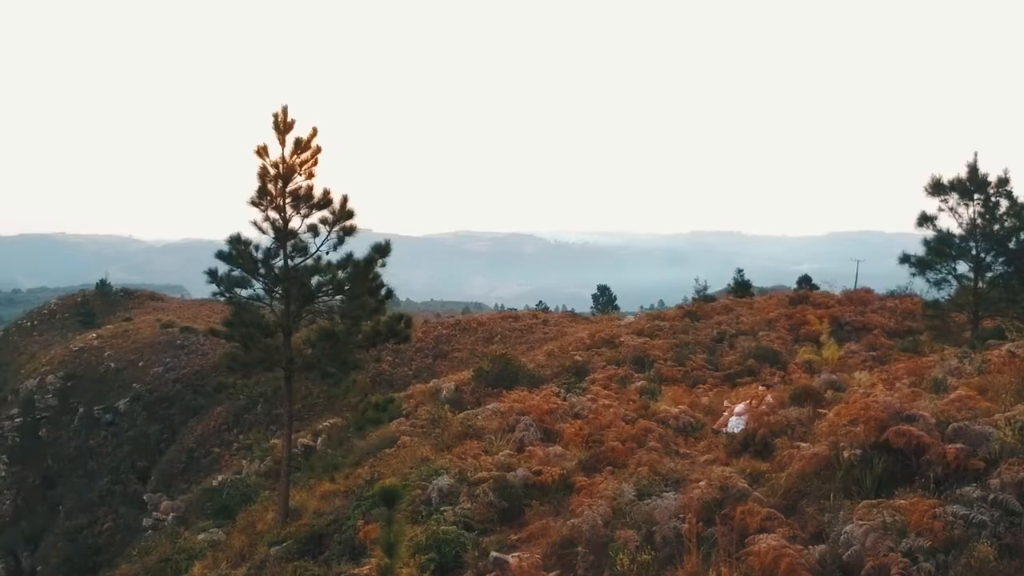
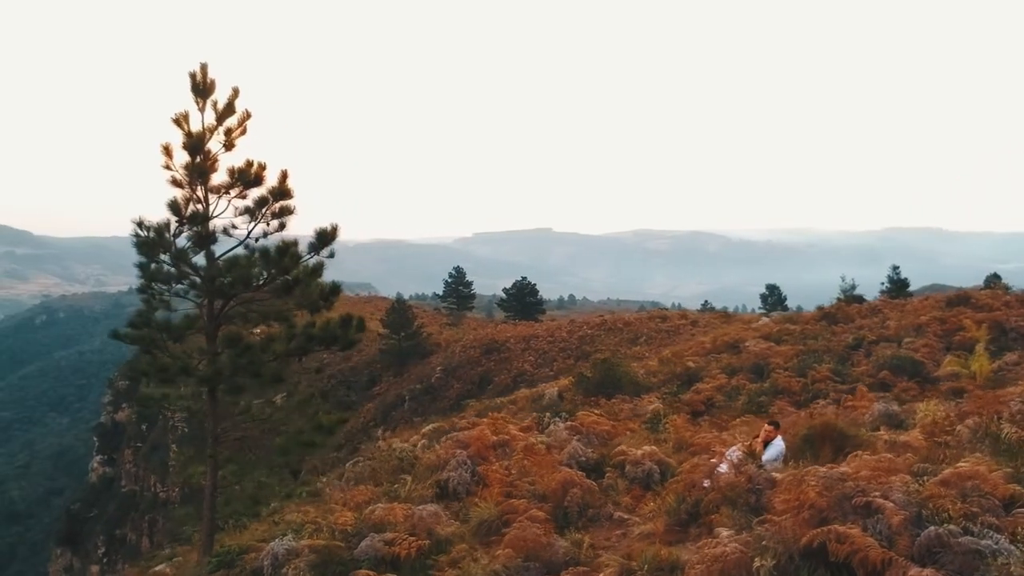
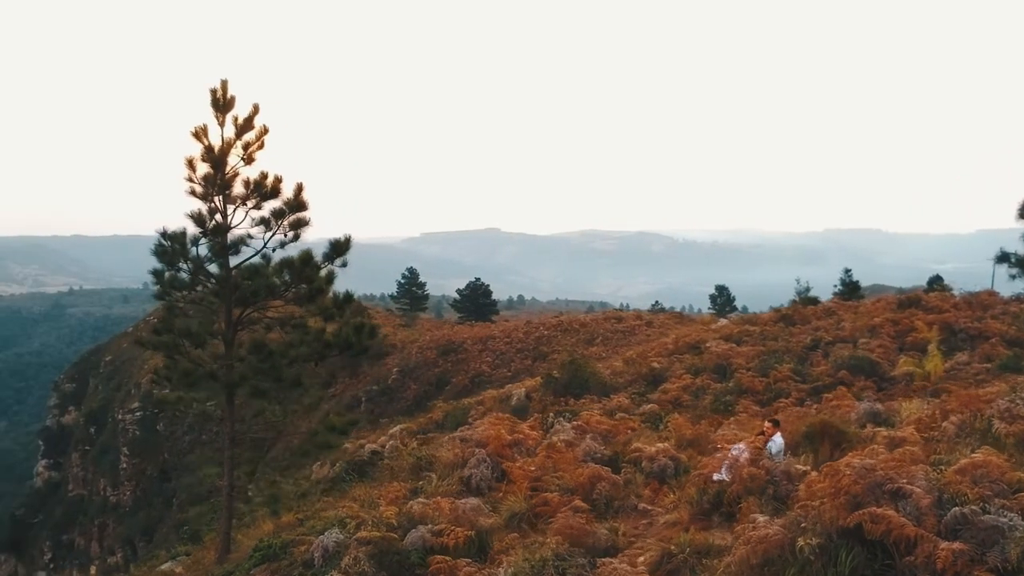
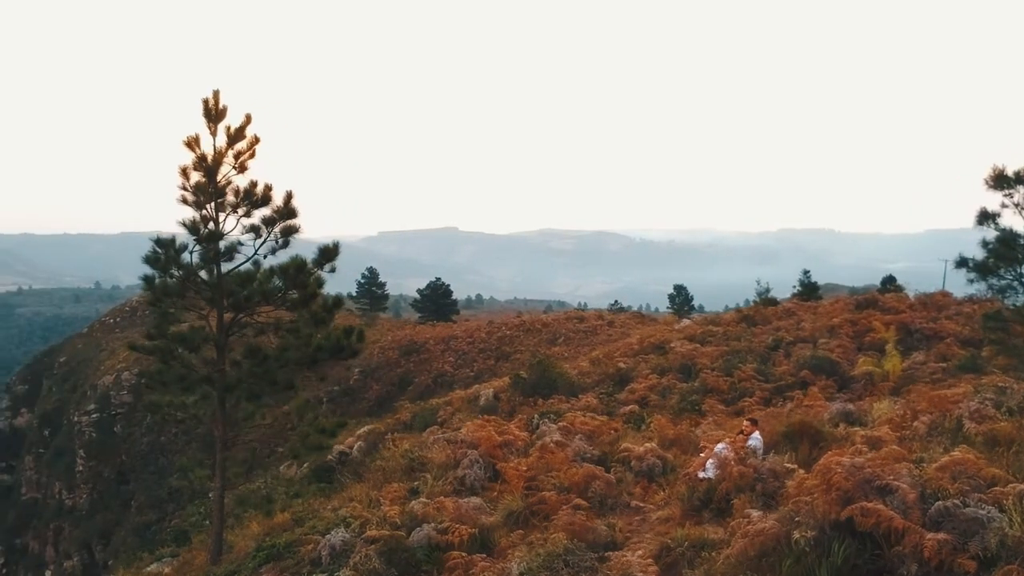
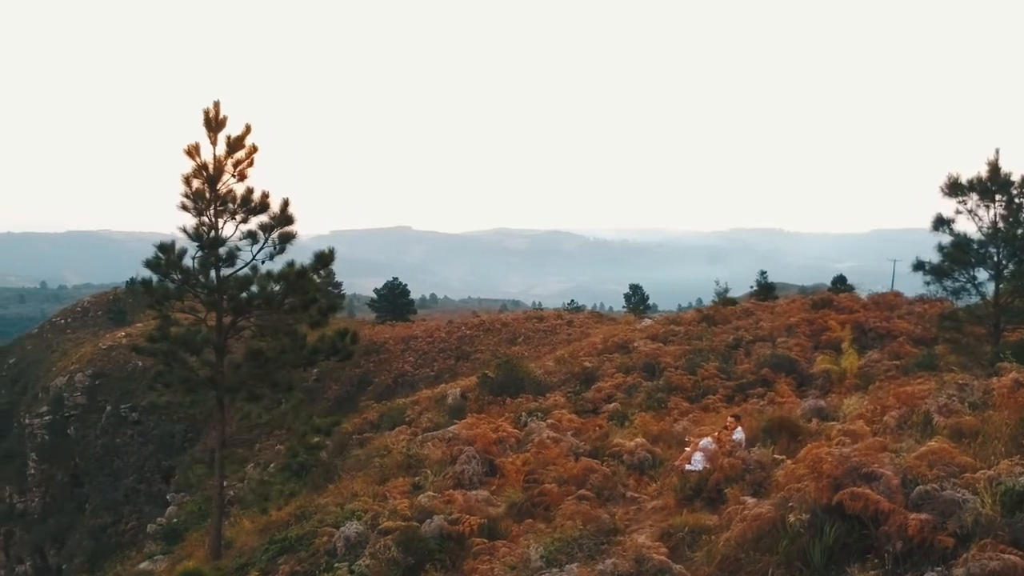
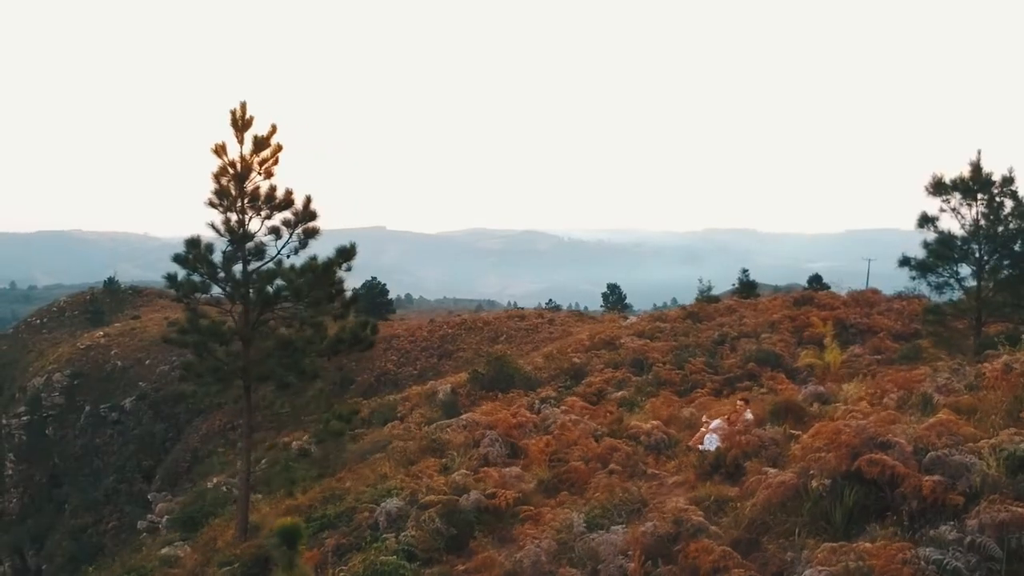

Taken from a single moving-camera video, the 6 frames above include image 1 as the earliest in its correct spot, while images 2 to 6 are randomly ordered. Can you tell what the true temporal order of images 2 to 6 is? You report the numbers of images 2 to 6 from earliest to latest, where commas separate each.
6, 5, 4, 3, 2
